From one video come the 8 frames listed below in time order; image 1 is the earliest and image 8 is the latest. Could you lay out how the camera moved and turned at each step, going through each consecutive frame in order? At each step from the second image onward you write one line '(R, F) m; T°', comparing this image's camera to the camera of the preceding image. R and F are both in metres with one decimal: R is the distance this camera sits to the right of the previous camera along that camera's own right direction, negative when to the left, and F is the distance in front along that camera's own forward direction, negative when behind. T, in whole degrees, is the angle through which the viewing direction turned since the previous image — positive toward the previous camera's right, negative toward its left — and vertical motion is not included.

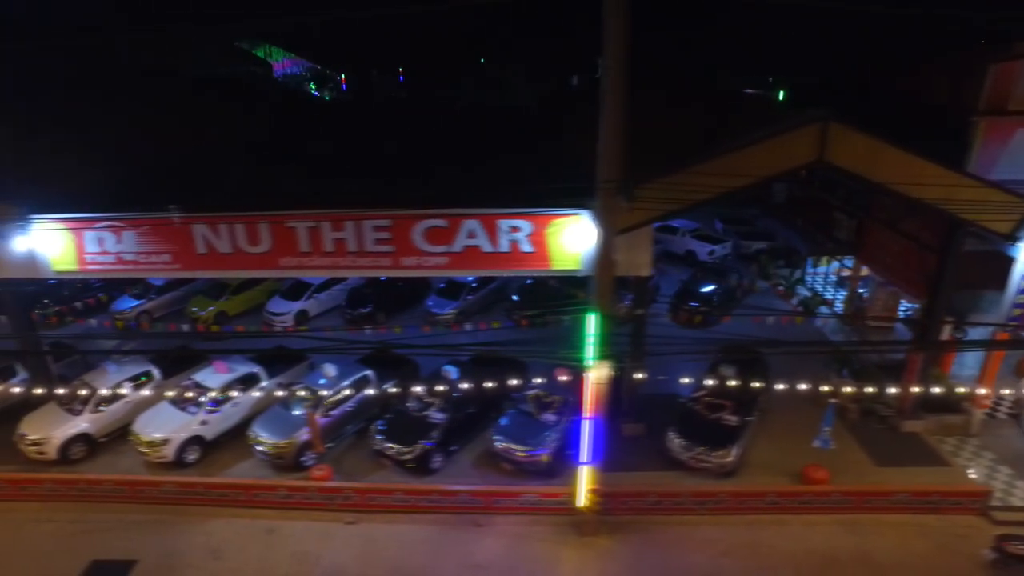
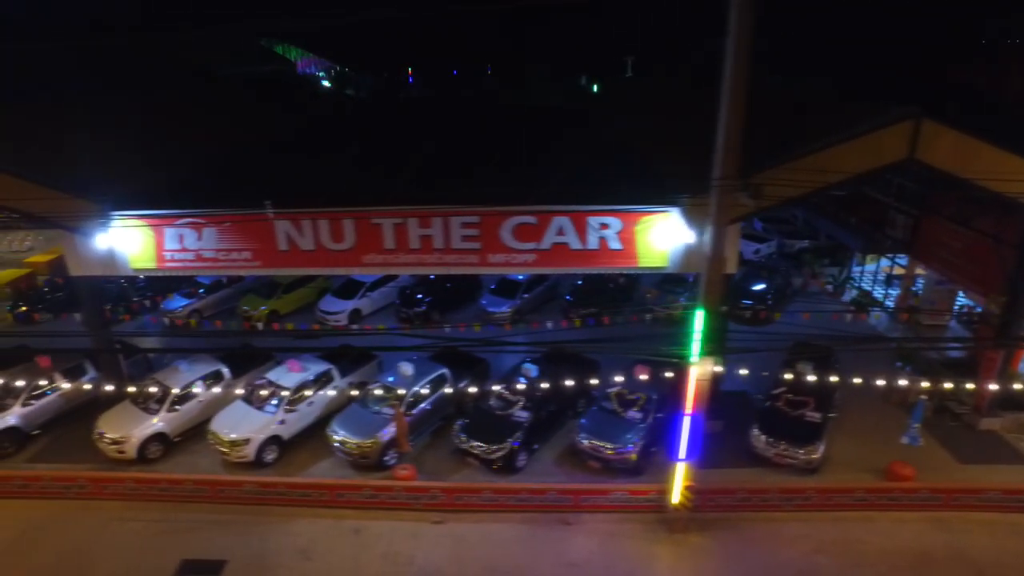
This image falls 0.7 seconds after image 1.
(-2.9, +0.1) m; 0°
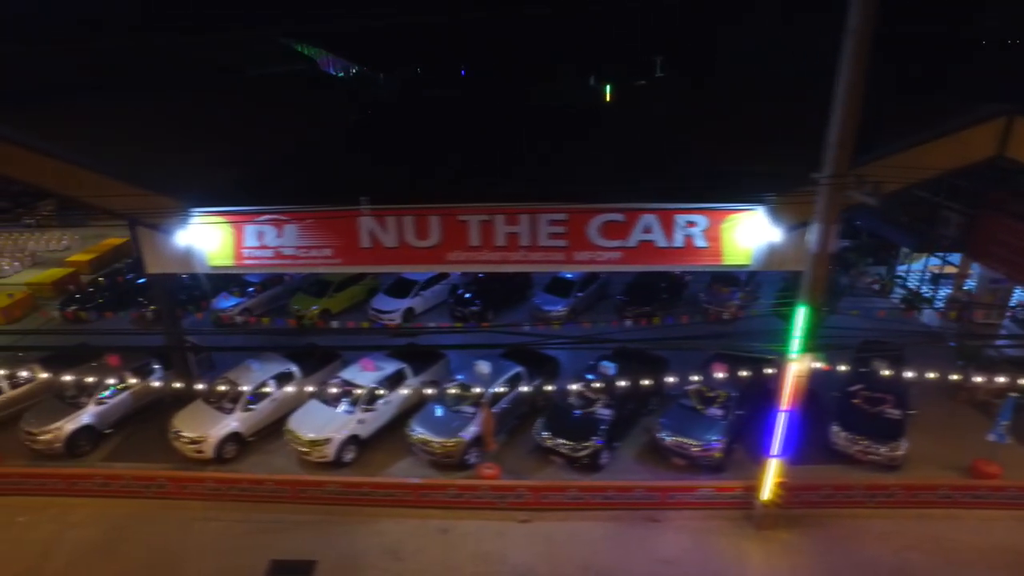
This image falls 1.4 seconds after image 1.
(-2.8, 0.0) m; 0°
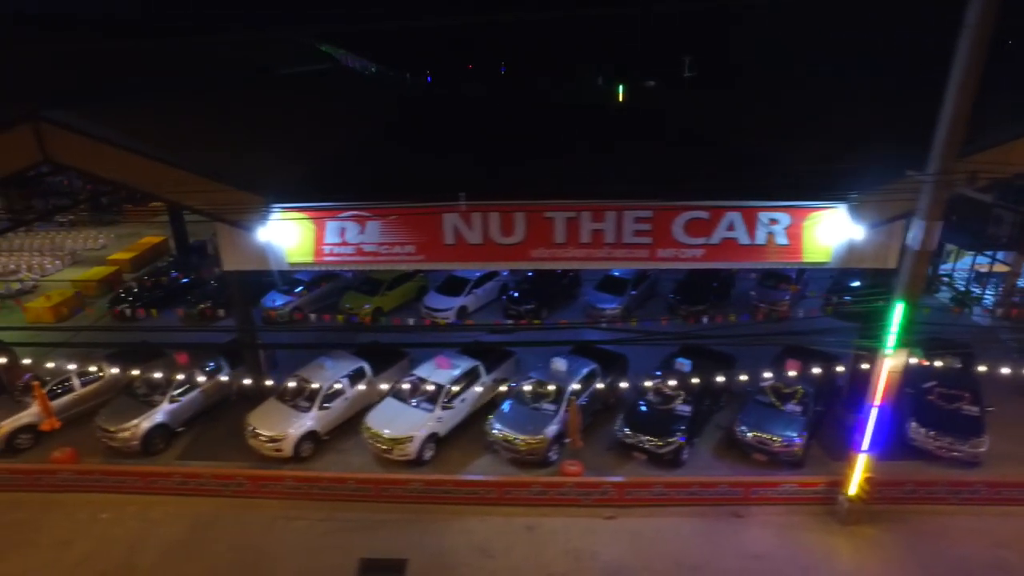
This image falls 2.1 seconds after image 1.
(-2.8, 0.0) m; 0°
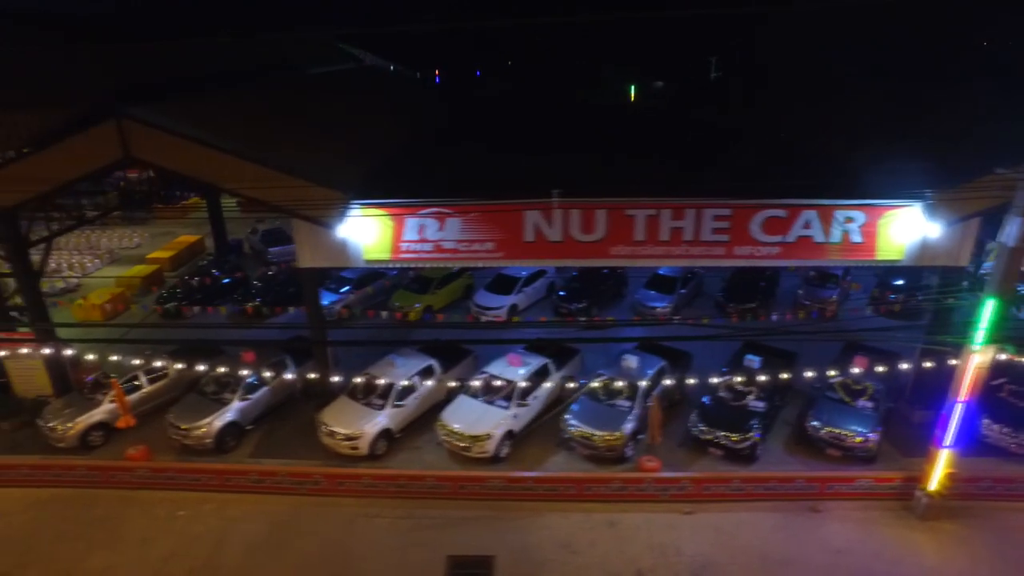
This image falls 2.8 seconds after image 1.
(-2.7, 0.0) m; 0°
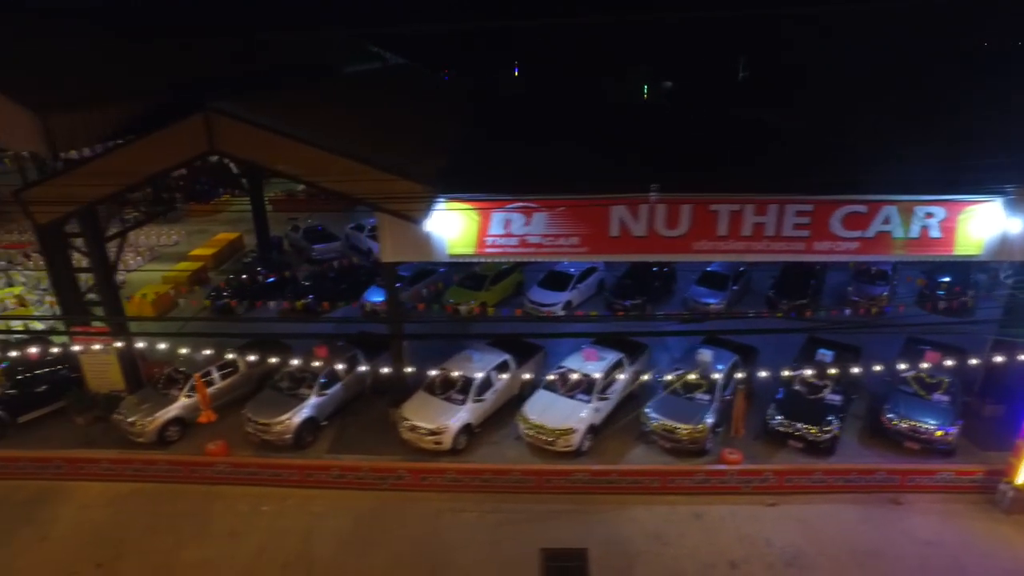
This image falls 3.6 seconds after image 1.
(-2.9, -0.1) m; 0°
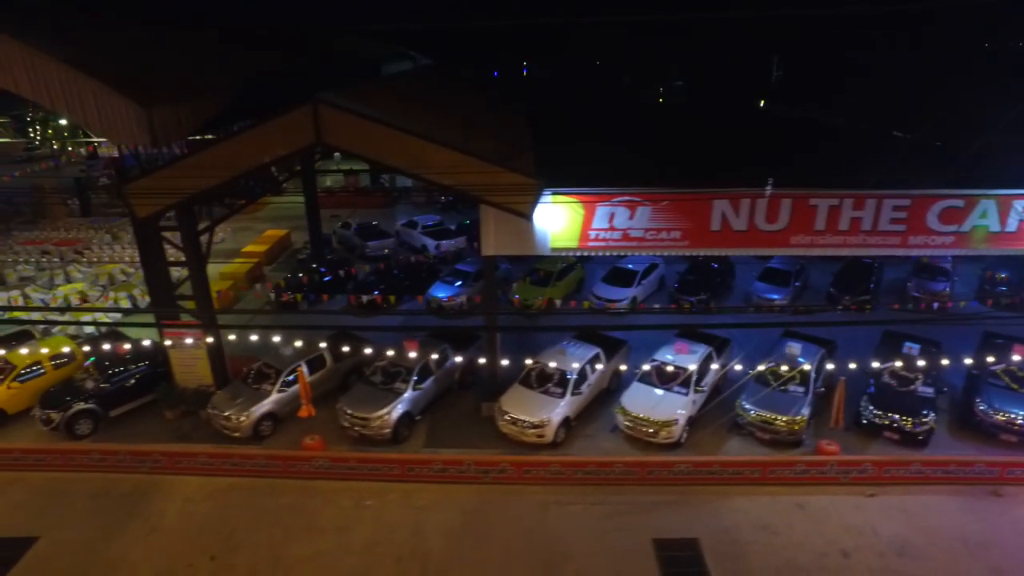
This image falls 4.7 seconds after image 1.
(-3.5, -0.1) m; 0°
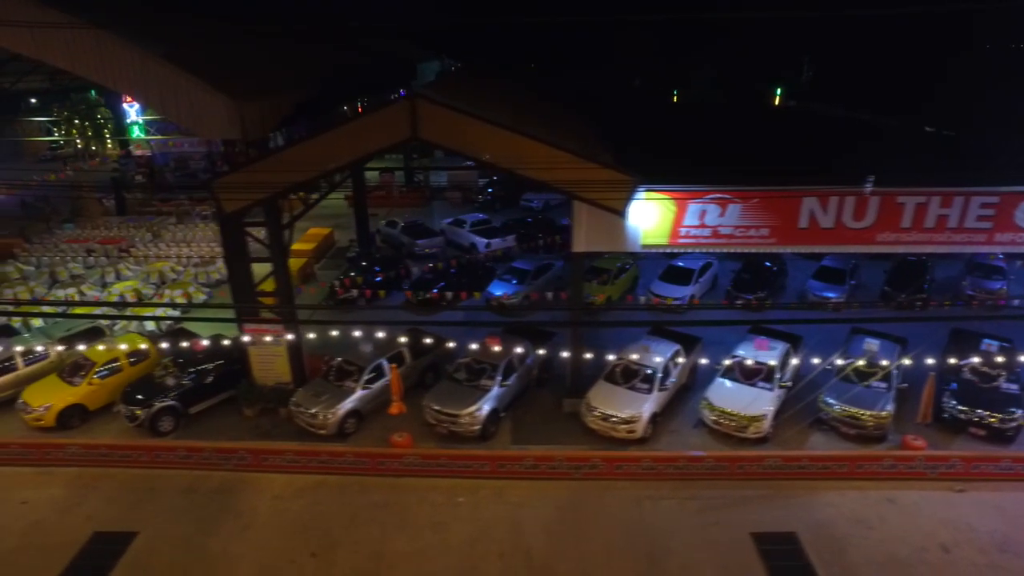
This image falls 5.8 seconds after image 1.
(-3.1, 0.0) m; 0°
